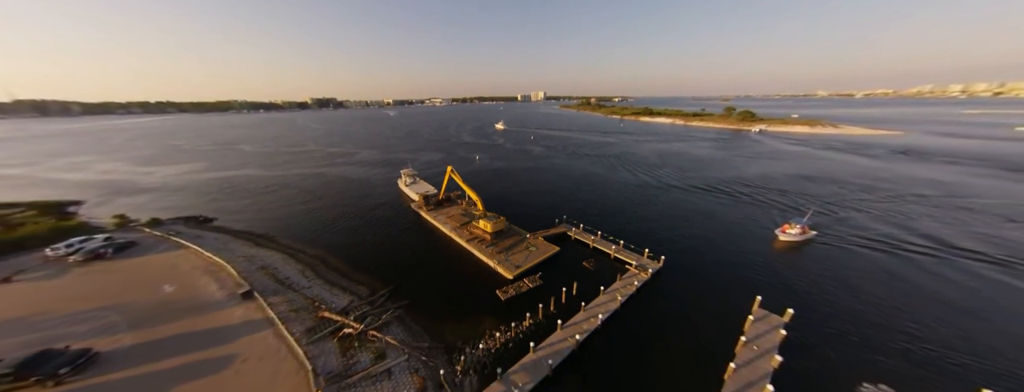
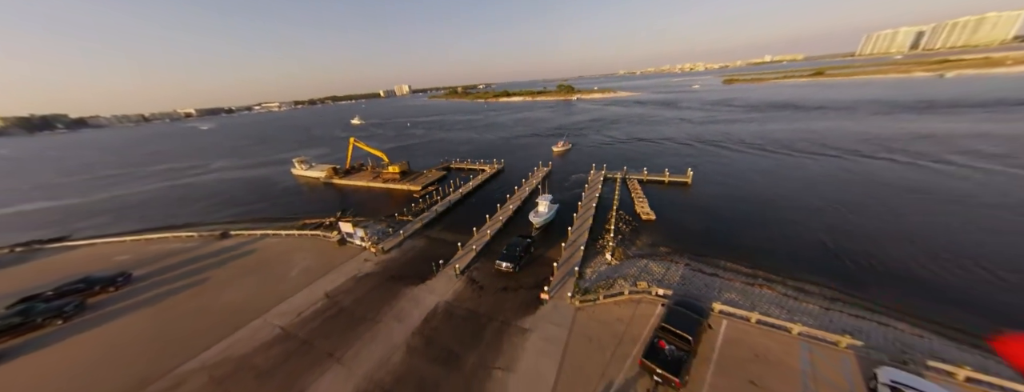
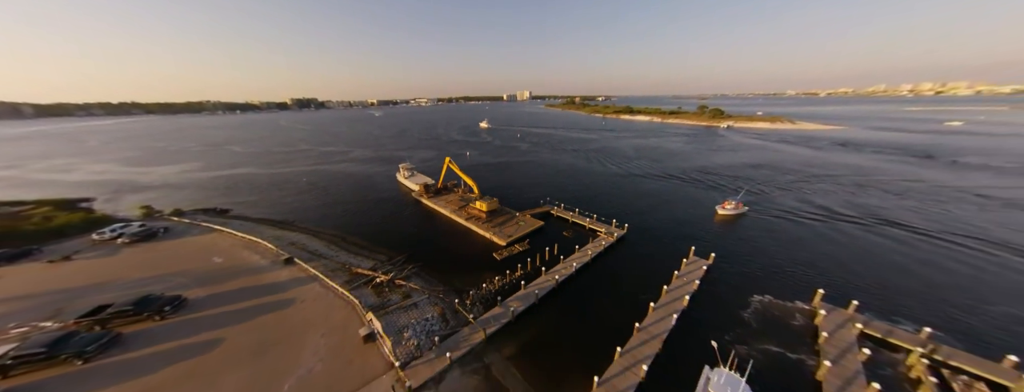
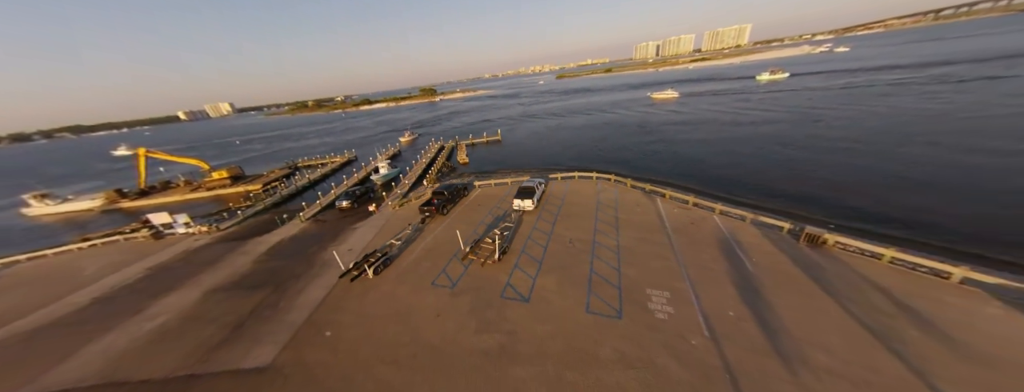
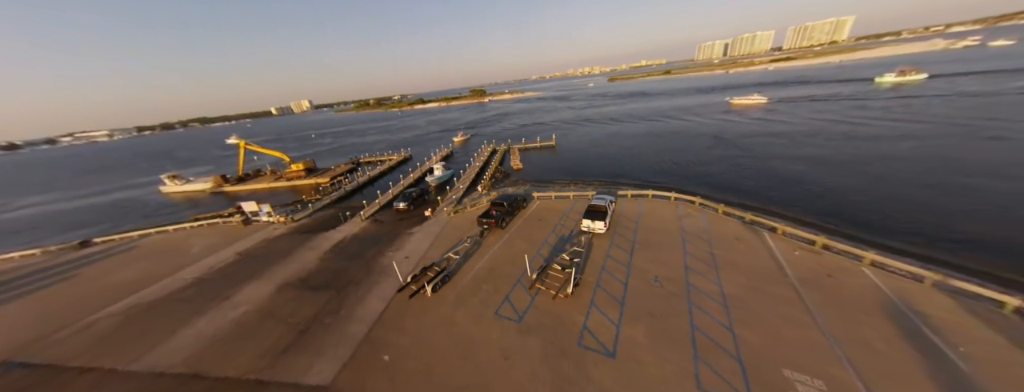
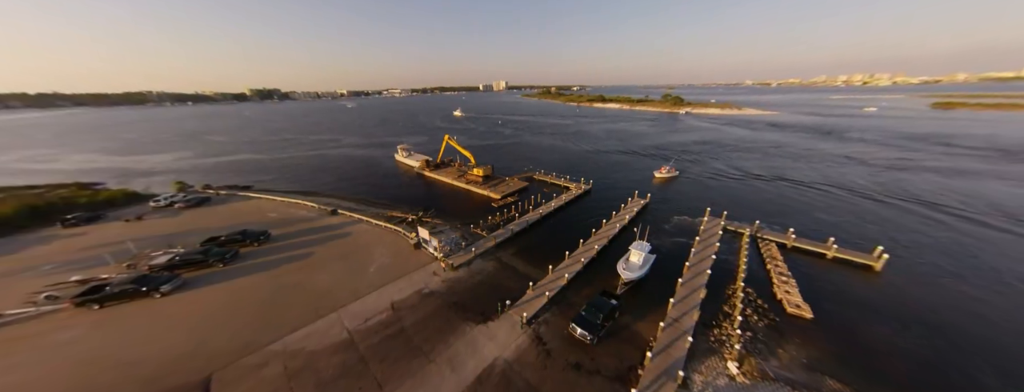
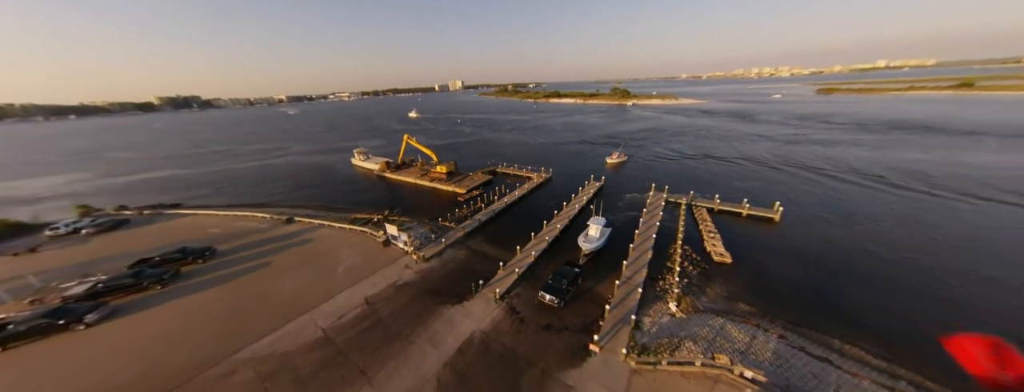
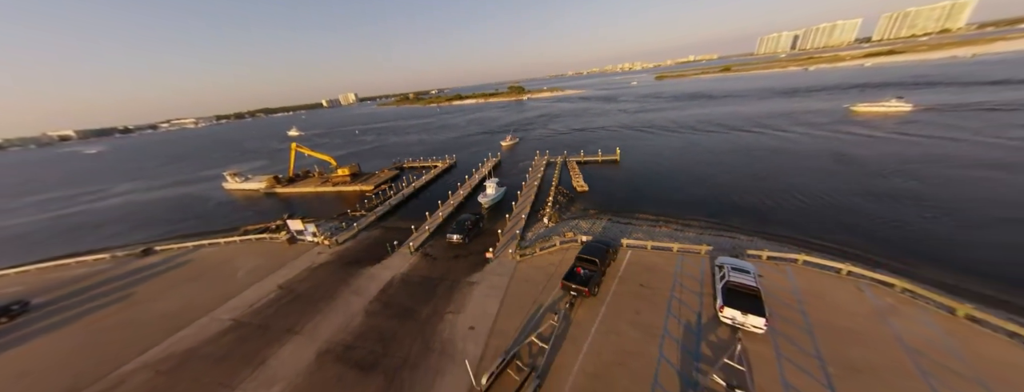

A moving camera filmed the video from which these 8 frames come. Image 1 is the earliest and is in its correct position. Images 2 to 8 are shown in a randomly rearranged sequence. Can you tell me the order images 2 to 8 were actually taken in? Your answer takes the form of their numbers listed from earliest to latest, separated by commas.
3, 6, 7, 2, 8, 5, 4
